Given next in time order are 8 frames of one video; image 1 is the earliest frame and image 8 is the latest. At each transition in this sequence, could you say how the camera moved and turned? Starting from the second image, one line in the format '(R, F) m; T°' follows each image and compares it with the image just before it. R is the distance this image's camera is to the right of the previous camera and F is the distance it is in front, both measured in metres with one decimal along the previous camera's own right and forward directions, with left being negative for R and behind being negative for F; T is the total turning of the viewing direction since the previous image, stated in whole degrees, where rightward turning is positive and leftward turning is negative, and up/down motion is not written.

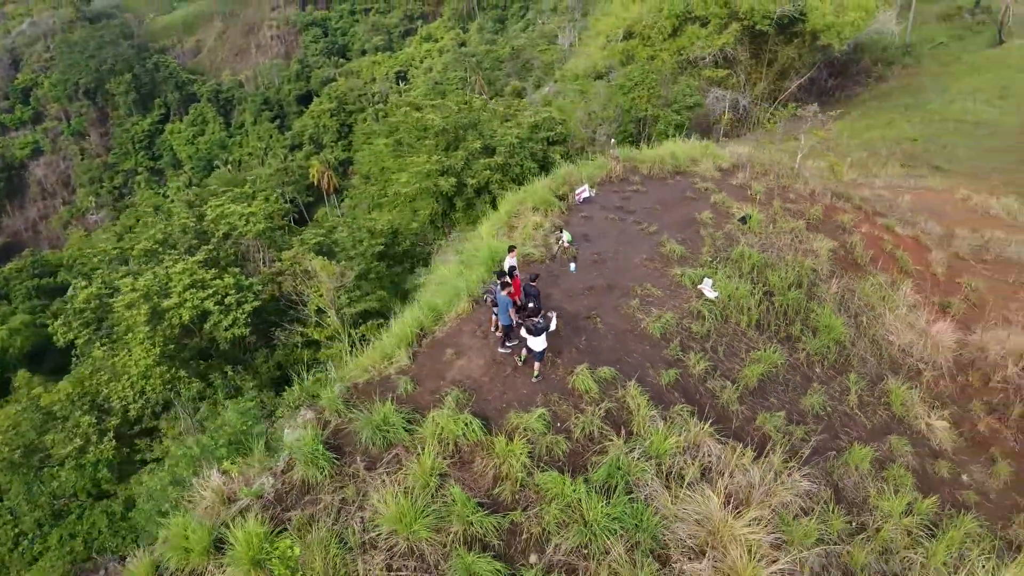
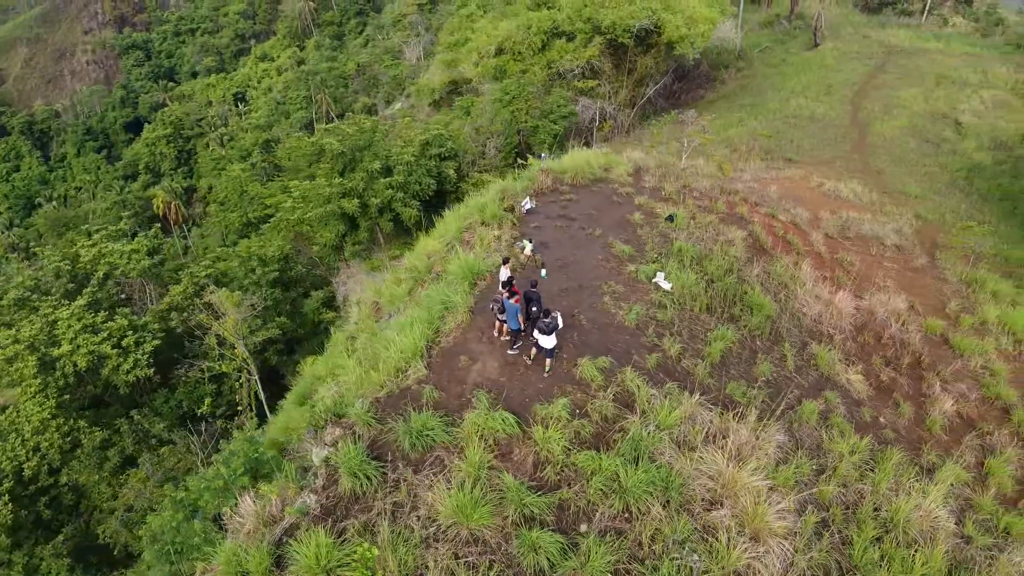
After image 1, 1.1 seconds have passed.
(-1.2, -0.5) m; +11°
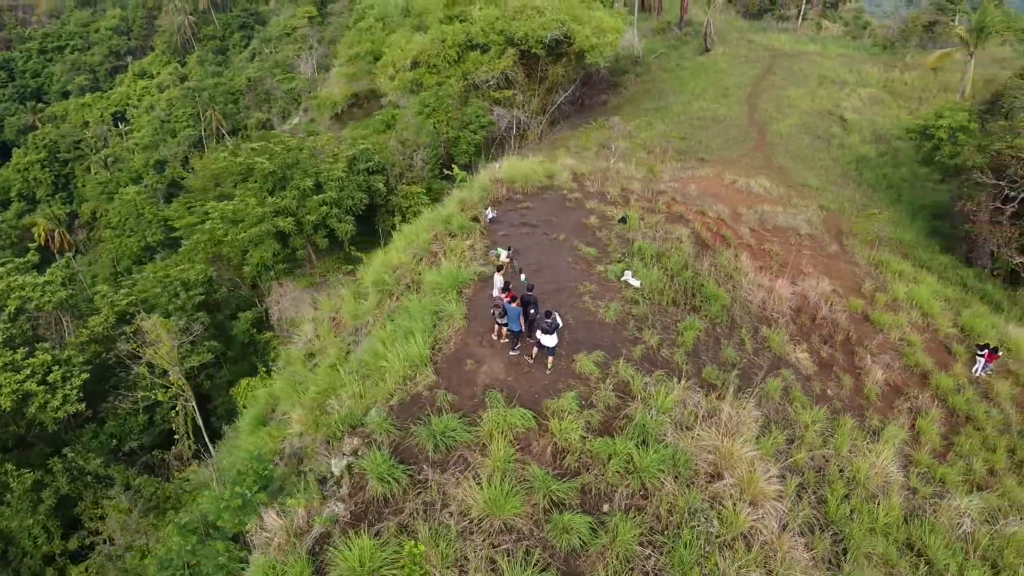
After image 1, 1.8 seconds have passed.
(-0.9, -0.4) m; +7°
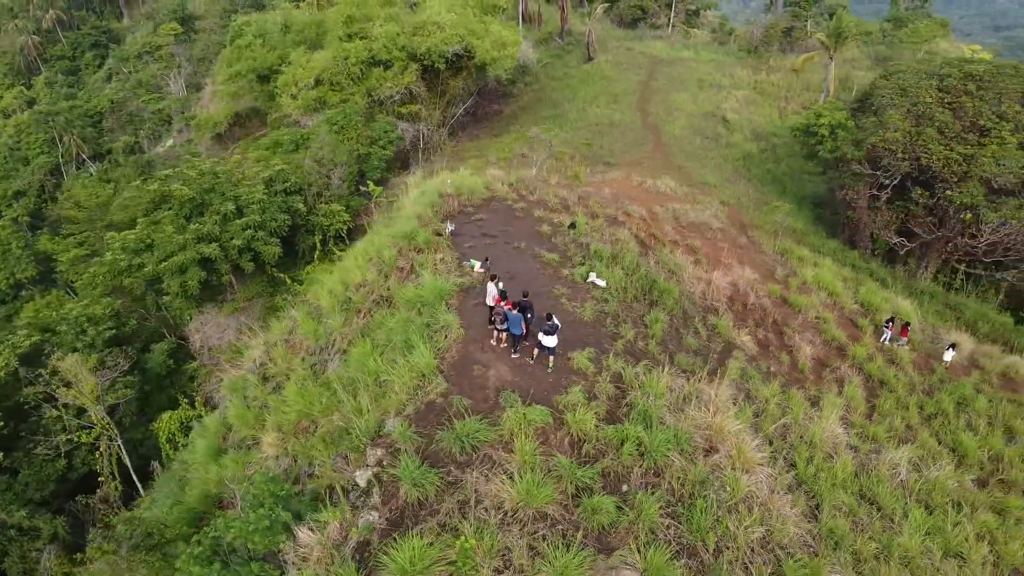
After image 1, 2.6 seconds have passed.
(-1.1, -0.4) m; +9°
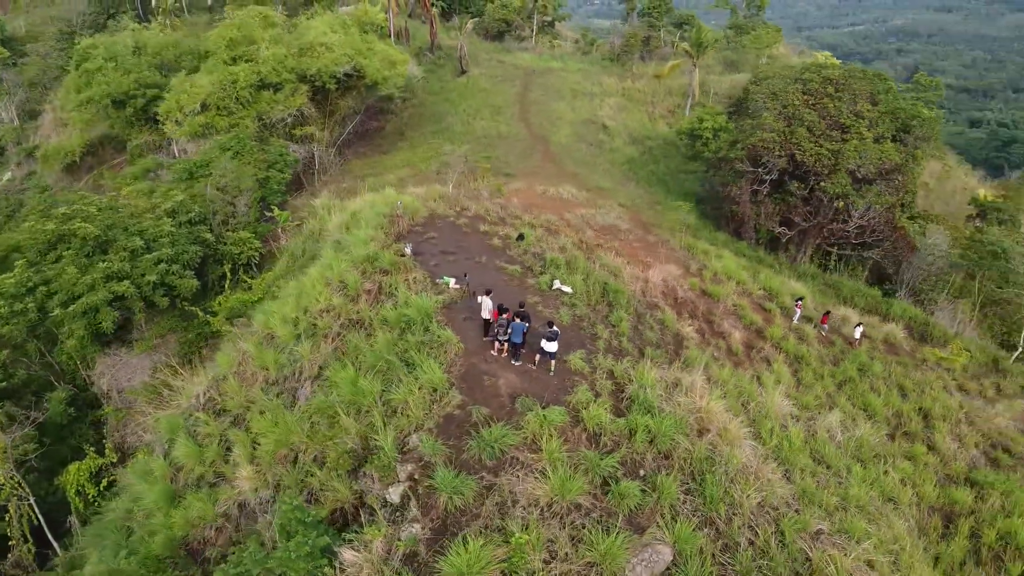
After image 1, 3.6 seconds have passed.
(-1.3, -0.4) m; +10°
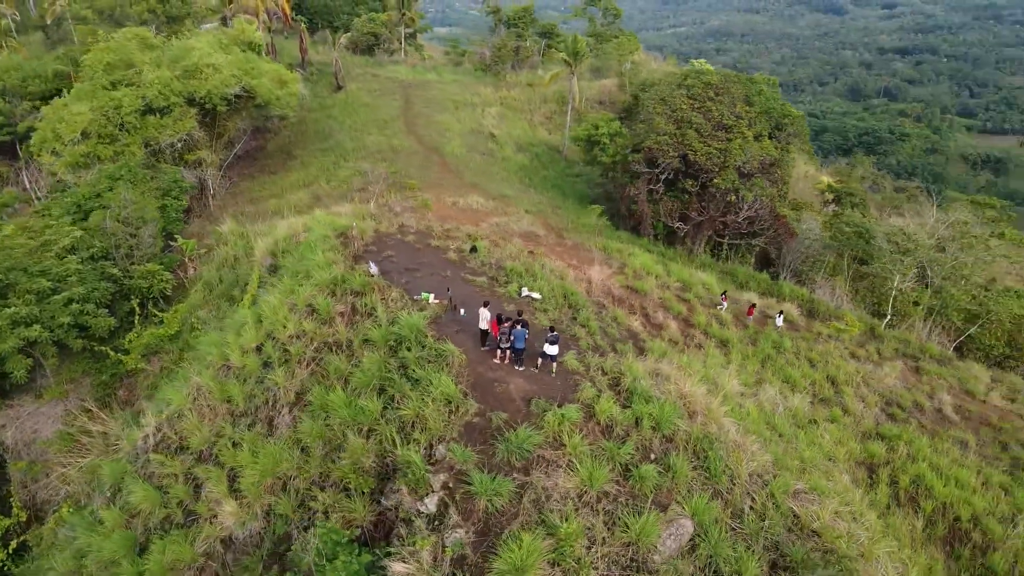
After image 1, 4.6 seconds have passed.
(-1.4, -0.3) m; +10°
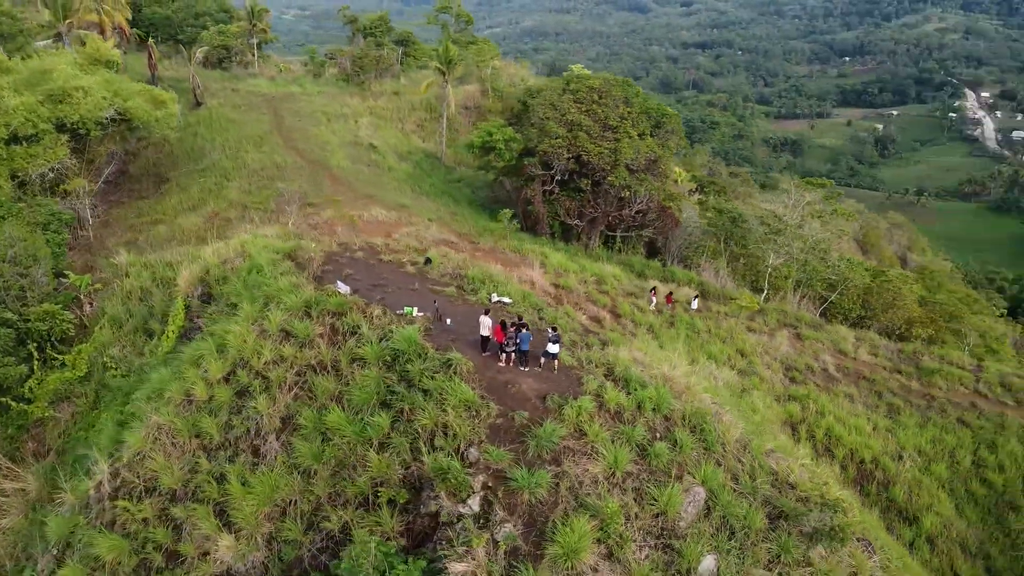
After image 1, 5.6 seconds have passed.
(-1.7, -0.4) m; +11°
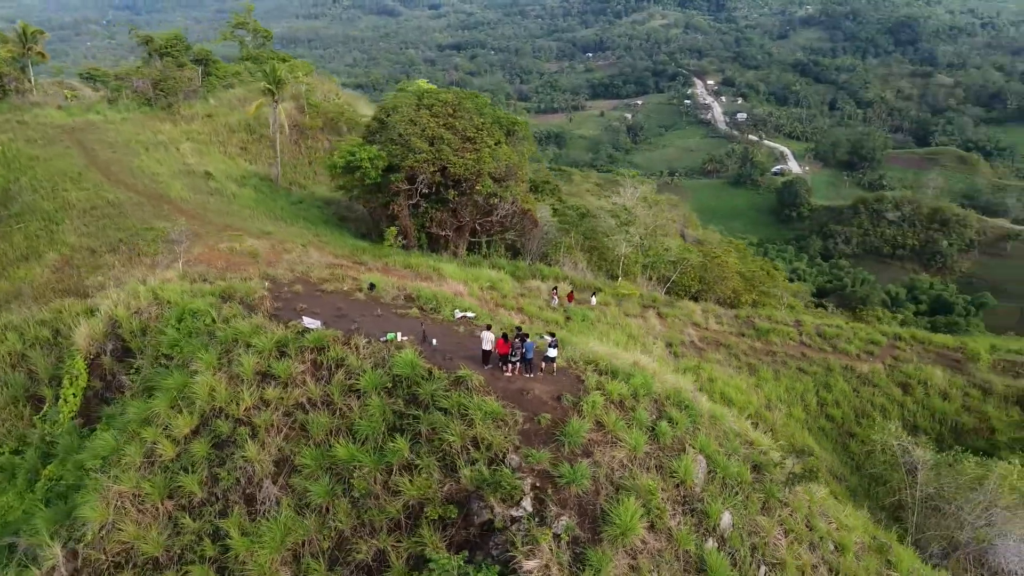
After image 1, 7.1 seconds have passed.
(-2.4, -0.3) m; +15°
